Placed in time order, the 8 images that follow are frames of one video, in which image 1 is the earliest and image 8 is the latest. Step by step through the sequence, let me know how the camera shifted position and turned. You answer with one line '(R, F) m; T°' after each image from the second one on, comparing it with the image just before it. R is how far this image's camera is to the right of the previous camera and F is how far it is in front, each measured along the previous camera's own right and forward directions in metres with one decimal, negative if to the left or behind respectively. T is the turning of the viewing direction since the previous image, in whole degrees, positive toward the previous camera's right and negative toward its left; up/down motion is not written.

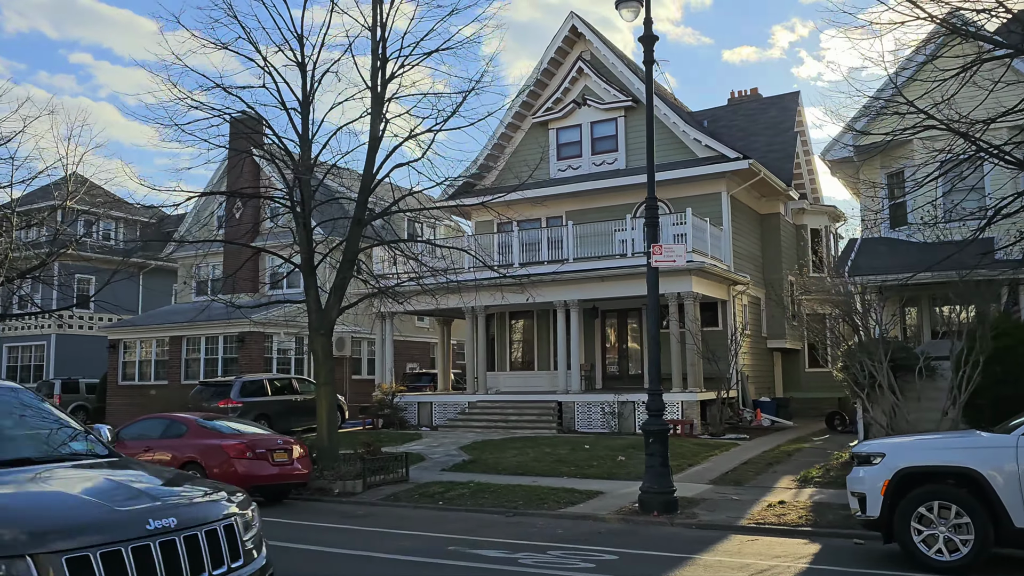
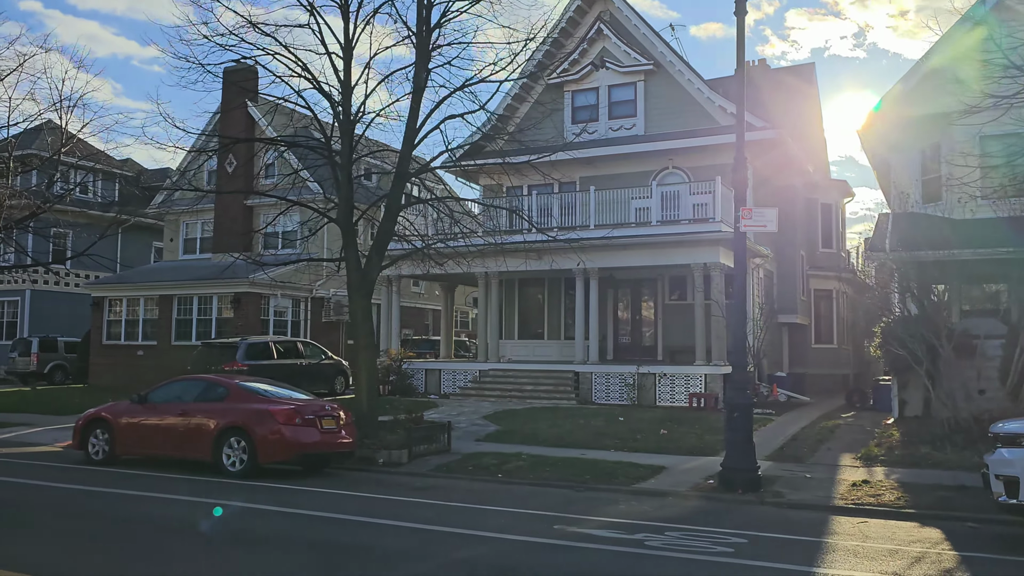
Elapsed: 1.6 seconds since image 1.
(-1.2, +0.6) m; +3°
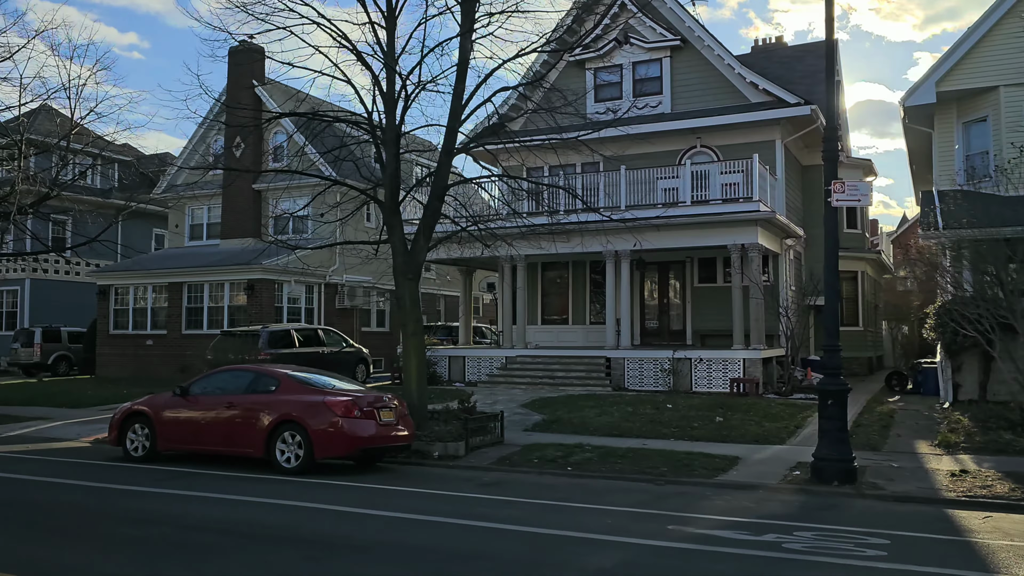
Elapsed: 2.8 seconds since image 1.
(-0.9, +0.6) m; +1°
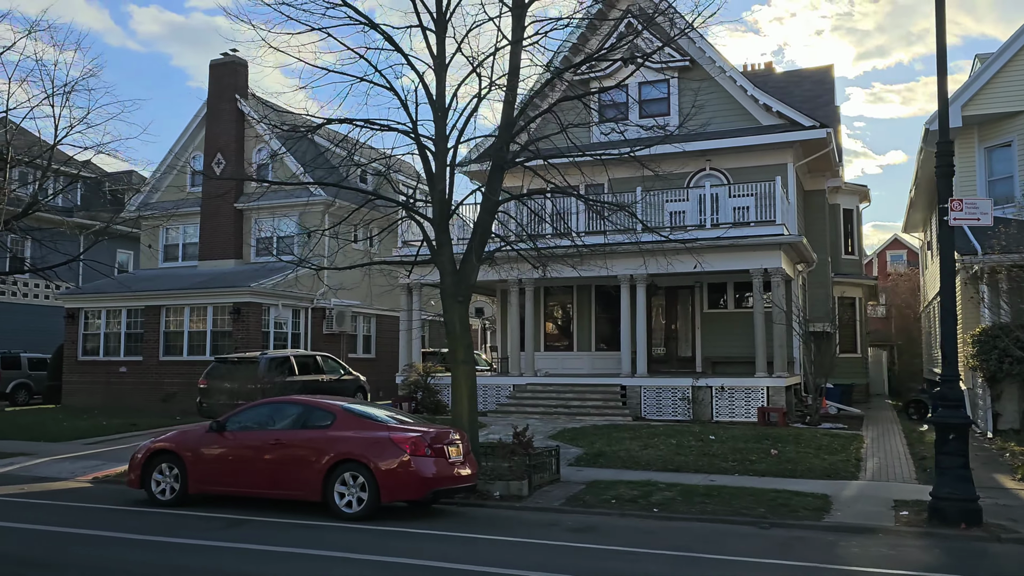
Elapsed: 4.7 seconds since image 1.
(-1.3, +0.8) m; +4°
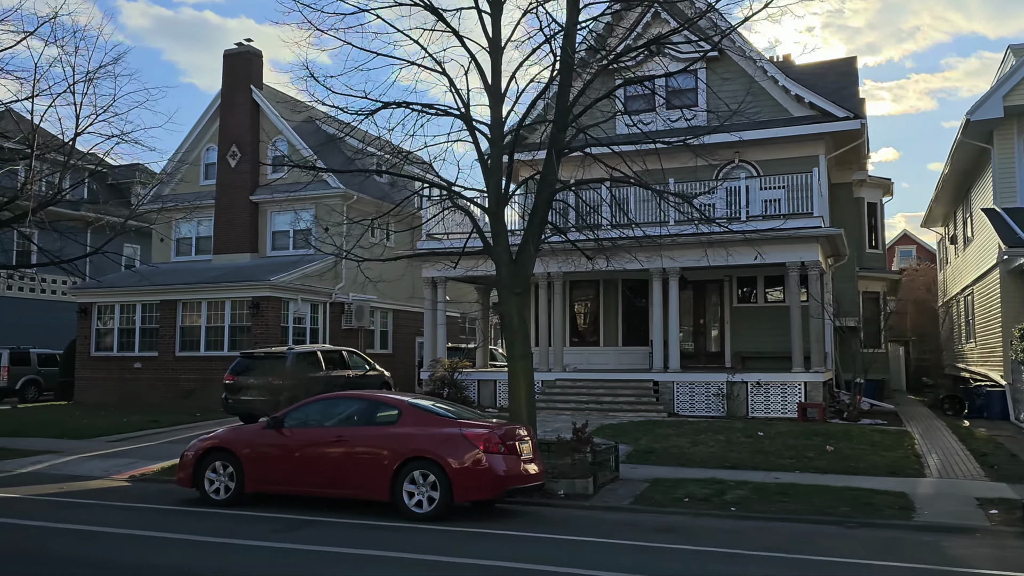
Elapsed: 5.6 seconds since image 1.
(-0.7, +0.3) m; 0°
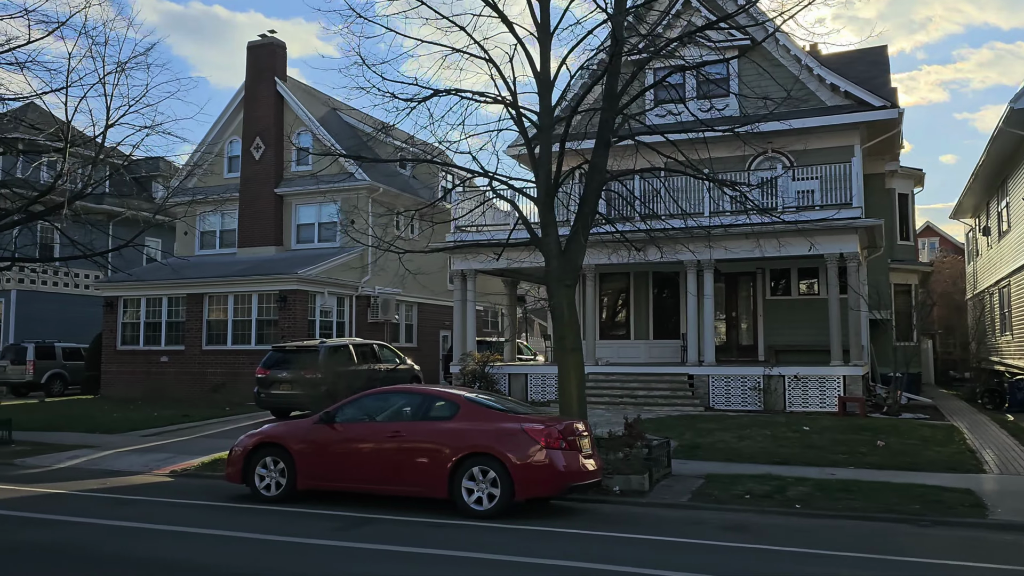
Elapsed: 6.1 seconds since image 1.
(-0.4, +0.2) m; -1°
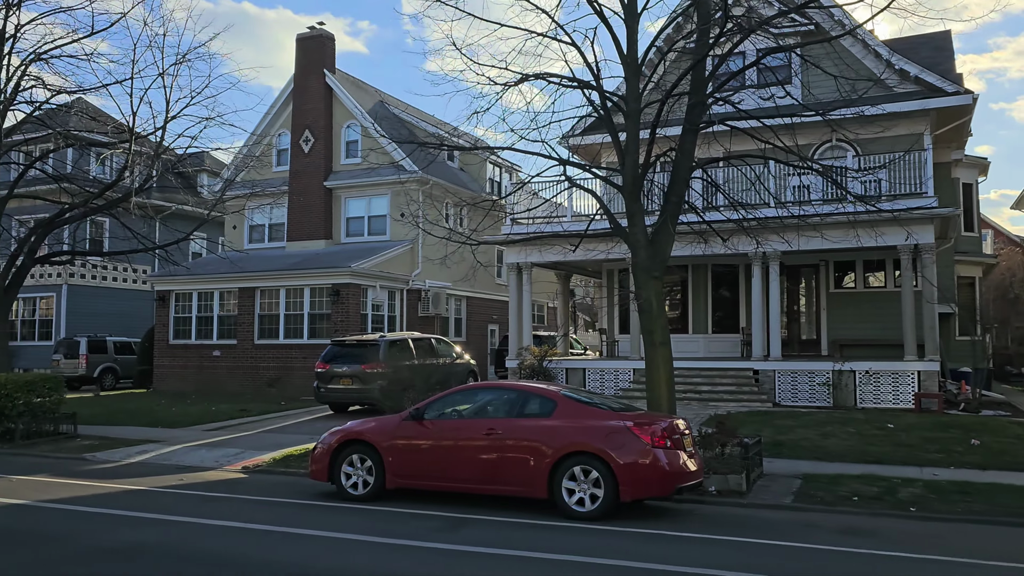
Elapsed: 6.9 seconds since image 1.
(-0.6, +0.3) m; -2°
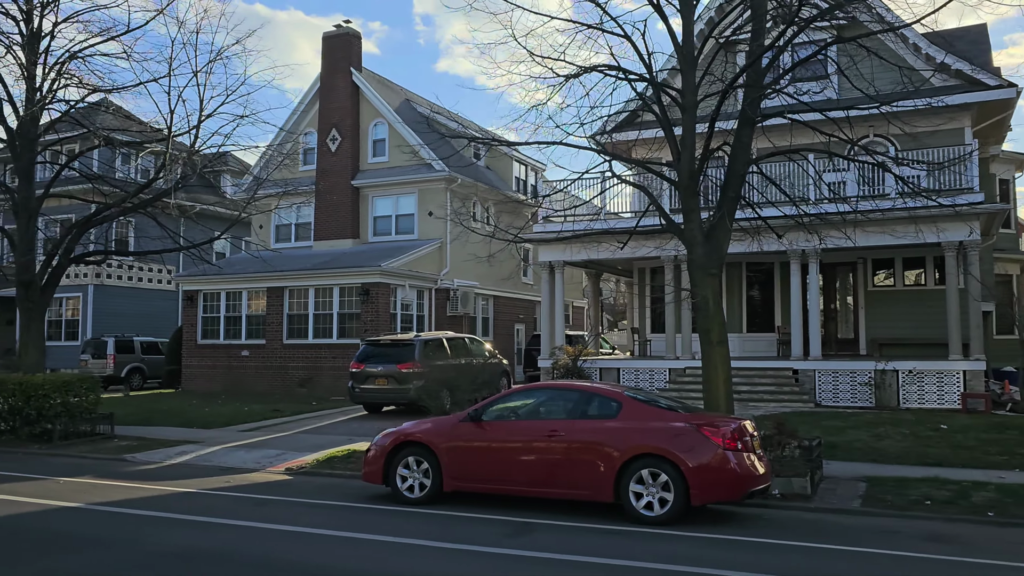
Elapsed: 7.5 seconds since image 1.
(-0.4, +0.2) m; -1°
